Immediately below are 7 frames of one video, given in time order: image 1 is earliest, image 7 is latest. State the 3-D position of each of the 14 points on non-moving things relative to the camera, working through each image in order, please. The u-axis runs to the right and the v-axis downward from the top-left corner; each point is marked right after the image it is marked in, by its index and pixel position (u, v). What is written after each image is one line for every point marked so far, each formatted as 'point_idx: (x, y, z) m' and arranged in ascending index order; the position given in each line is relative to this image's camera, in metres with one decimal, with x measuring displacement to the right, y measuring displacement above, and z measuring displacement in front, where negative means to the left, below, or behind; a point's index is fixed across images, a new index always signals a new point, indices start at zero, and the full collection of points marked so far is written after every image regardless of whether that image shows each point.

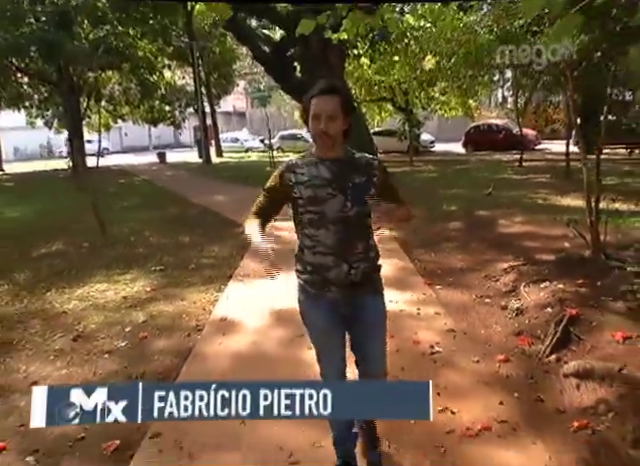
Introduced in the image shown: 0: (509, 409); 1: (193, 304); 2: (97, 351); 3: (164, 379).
0: (+1.1, -1.0, +3.0) m
1: (-1.3, -0.7, +5.5) m
2: (-1.9, -1.0, +4.4) m
3: (-1.2, -1.1, +3.8) m
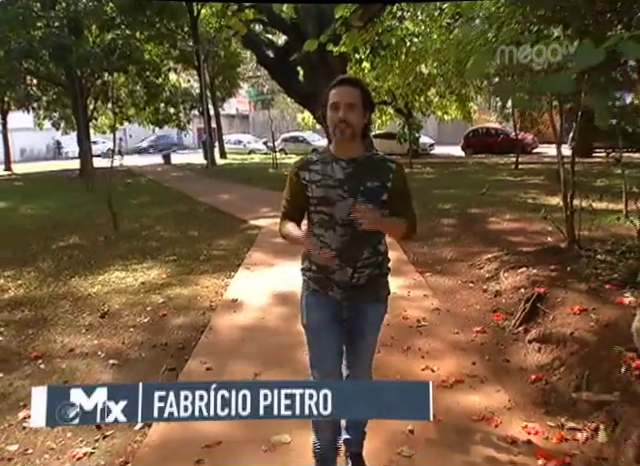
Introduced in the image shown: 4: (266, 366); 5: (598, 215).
0: (+1.1, -0.9, +3.6) m
1: (-1.3, -0.6, +6.0) m
2: (-1.9, -0.9, +5.0) m
3: (-1.2, -1.0, +4.4) m
4: (-0.4, -1.0, +3.9) m
5: (+4.2, +0.3, +7.8) m
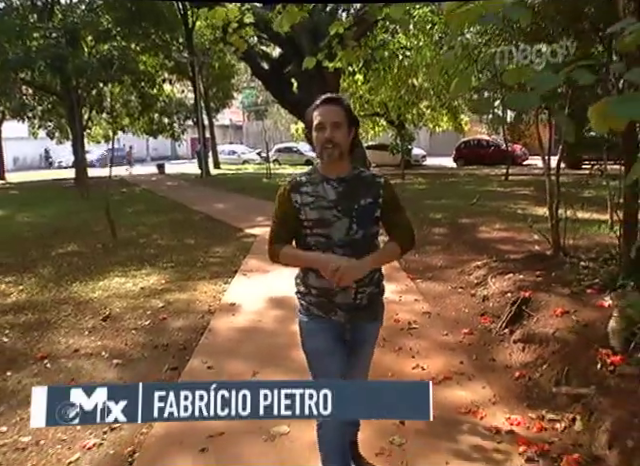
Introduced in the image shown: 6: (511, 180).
0: (+1.1, -1.0, +3.8) m
1: (-1.4, -0.7, +6.2) m
2: (-2.0, -0.9, +5.1) m
3: (-1.2, -1.0, +4.5) m
4: (-0.4, -1.0, +4.0) m
5: (+4.2, +0.1, +8.1) m
6: (+7.0, +2.0, +18.8) m
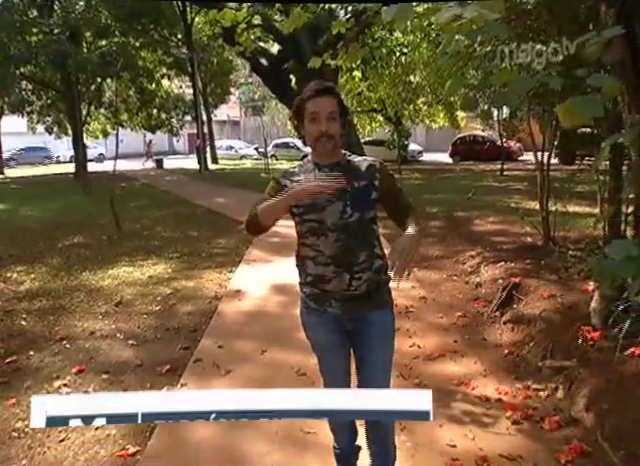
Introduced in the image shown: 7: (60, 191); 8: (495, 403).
0: (+1.1, -0.9, +4.1) m
1: (-1.4, -0.6, +6.5) m
2: (-1.9, -0.8, +5.4) m
3: (-1.2, -0.9, +4.8) m
4: (-0.4, -0.9, +4.3) m
5: (+4.2, +0.3, +8.4) m
6: (+7.0, +2.2, +19.2) m
7: (-9.5, +1.5, +18.6) m
8: (+1.1, -1.1, +3.2) m
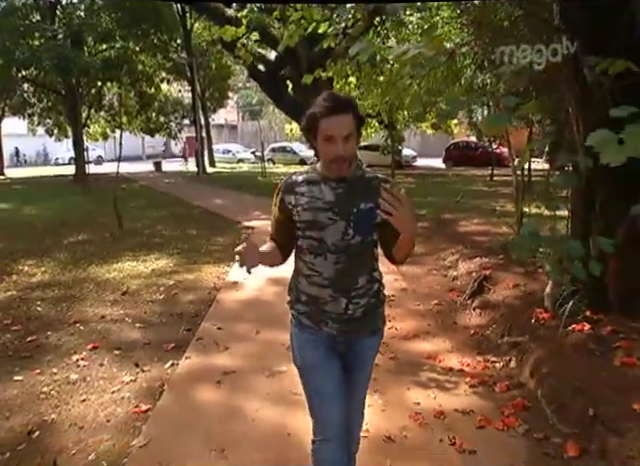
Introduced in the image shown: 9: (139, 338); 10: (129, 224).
0: (+1.0, -0.8, +4.6) m
1: (-1.5, -0.5, +7.0) m
2: (-2.1, -0.8, +5.9) m
3: (-1.3, -0.9, +5.3) m
4: (-0.5, -0.9, +4.8) m
5: (+4.0, +0.3, +8.9) m
6: (+6.8, +2.0, +19.7) m
7: (-9.7, +1.5, +19.1) m
8: (+1.0, -1.0, +3.7) m
9: (-1.7, -1.0, +4.8) m
10: (-4.2, +0.2, +11.3) m
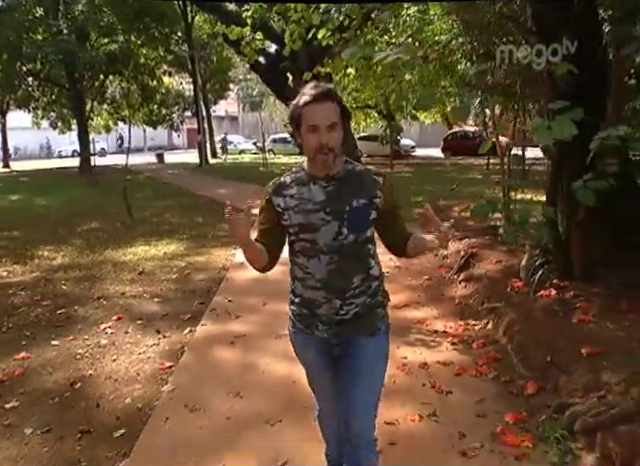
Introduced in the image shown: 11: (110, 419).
0: (+1.0, -0.6, +5.1) m
1: (-1.5, -0.3, +7.5) m
2: (-2.0, -0.6, +6.4) m
3: (-1.3, -0.7, +5.8) m
4: (-0.5, -0.7, +5.3) m
5: (+4.1, +0.5, +9.4) m
6: (+6.8, +2.5, +20.2) m
7: (-9.7, +1.9, +19.6) m
8: (+1.0, -0.8, +4.2) m
9: (-1.7, -0.8, +5.3) m
10: (-4.2, +0.5, +11.8) m
11: (-1.3, -1.2, +3.2) m
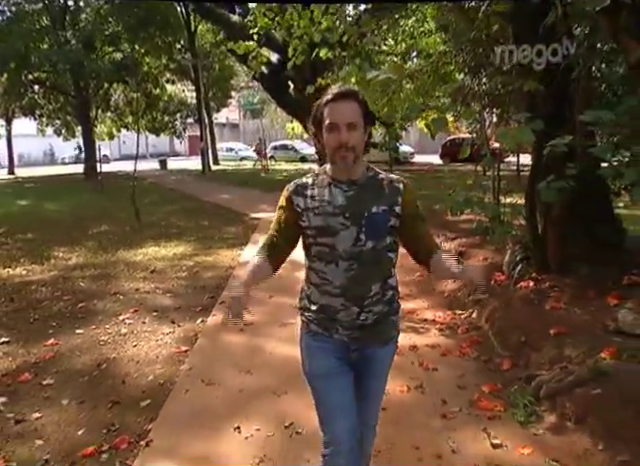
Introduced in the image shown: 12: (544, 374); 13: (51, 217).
0: (+1.0, -0.6, +5.6) m
1: (-1.5, -0.4, +7.9) m
2: (-2.0, -0.6, +6.9) m
3: (-1.3, -0.7, +6.3) m
4: (-0.5, -0.7, +5.8) m
5: (+4.1, +0.5, +9.9) m
6: (+6.8, +2.4, +20.7) m
7: (-9.7, +1.7, +20.1) m
8: (+1.0, -0.8, +4.6) m
9: (-1.7, -0.8, +5.7) m
10: (-4.2, +0.4, +12.3) m
11: (-1.3, -1.1, +3.7) m
12: (+1.4, -0.9, +3.2) m
13: (-6.8, +0.4, +13.0) m
